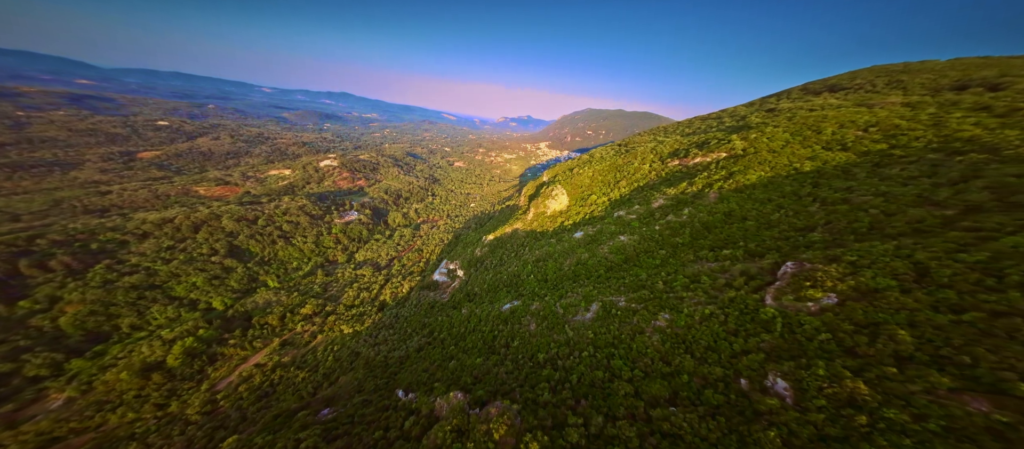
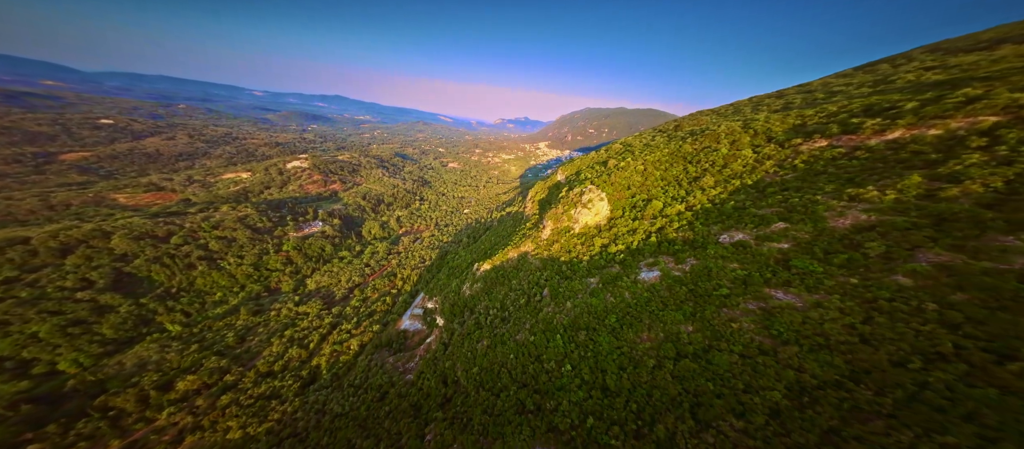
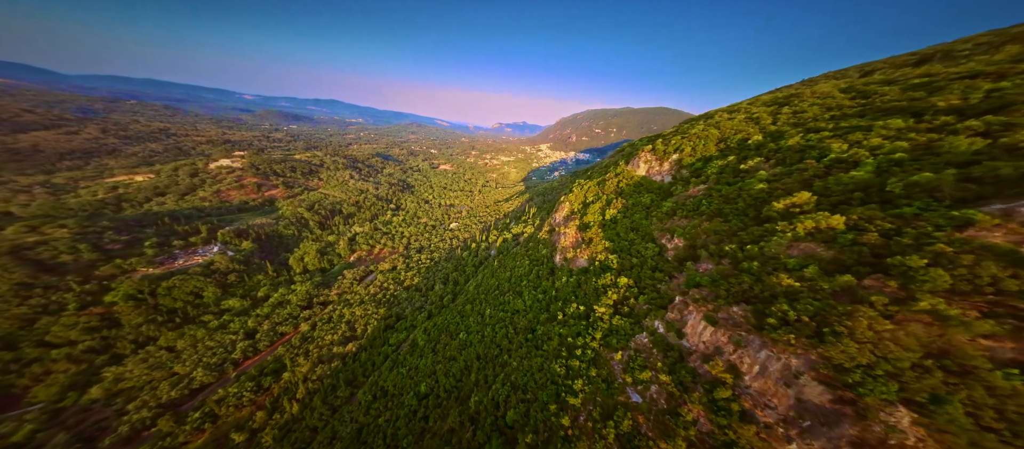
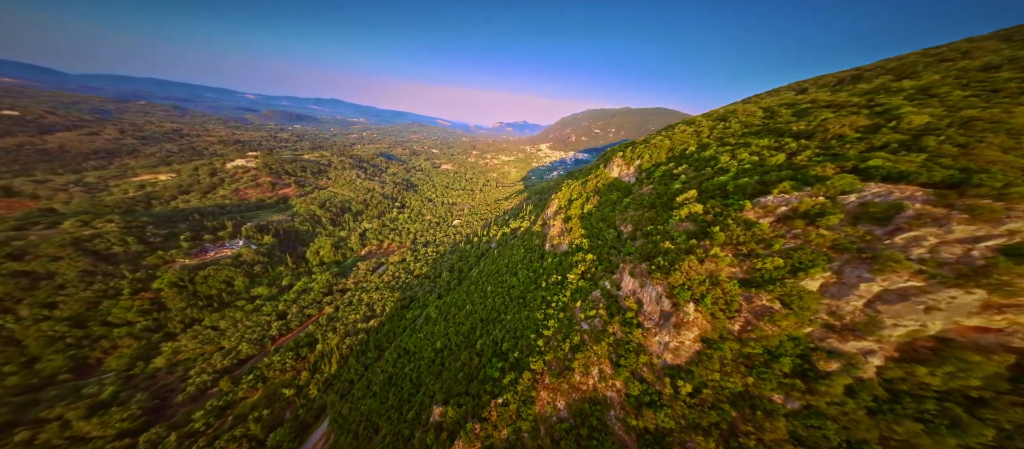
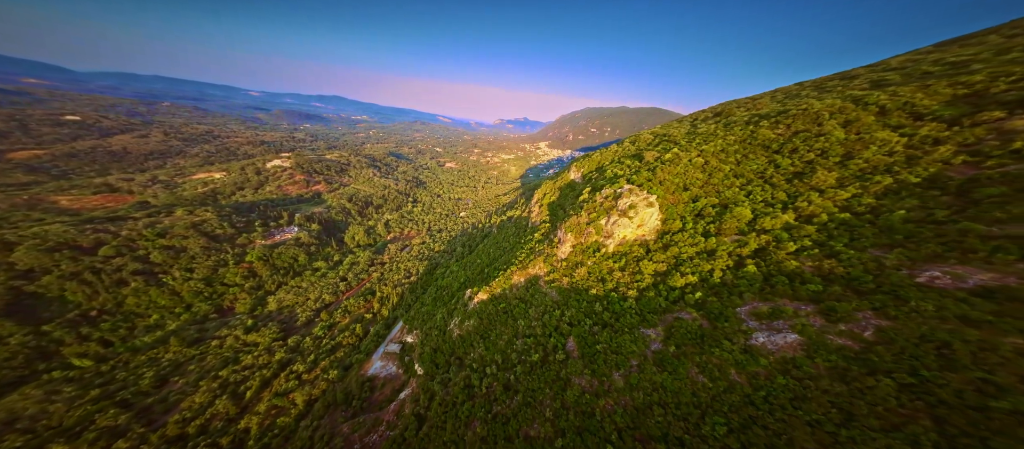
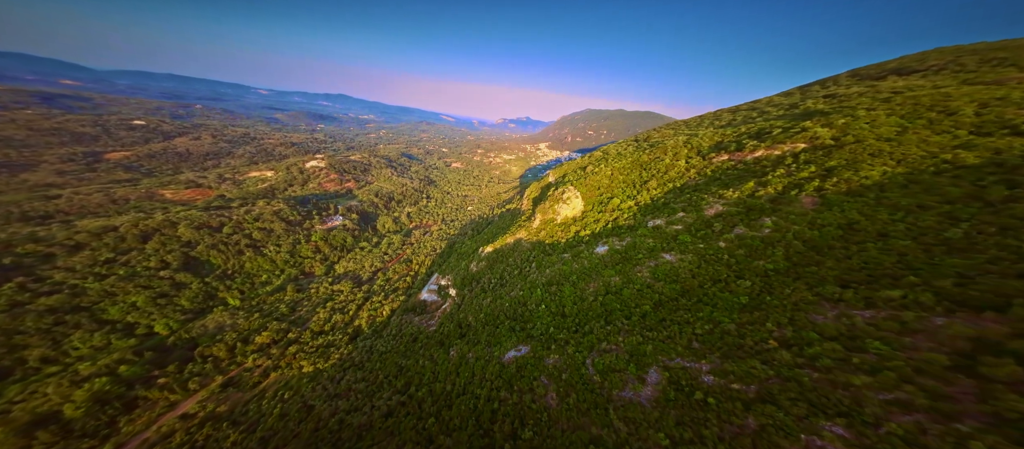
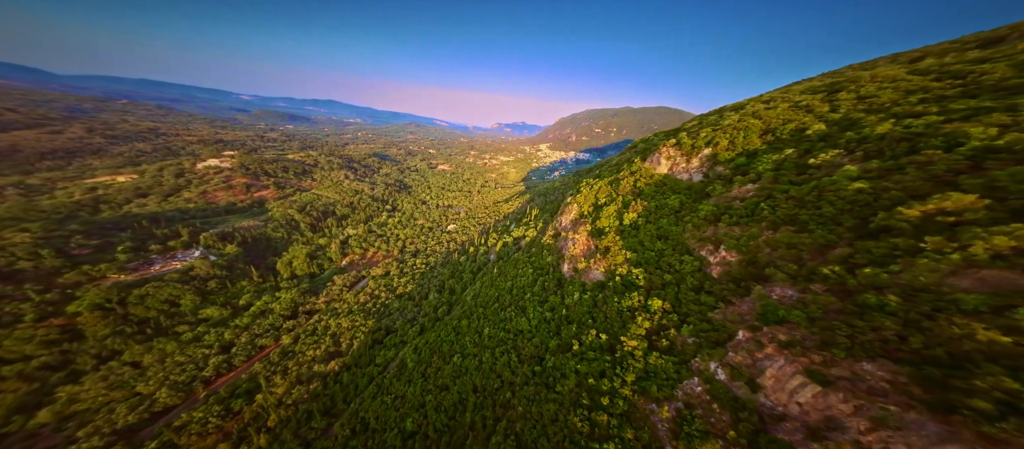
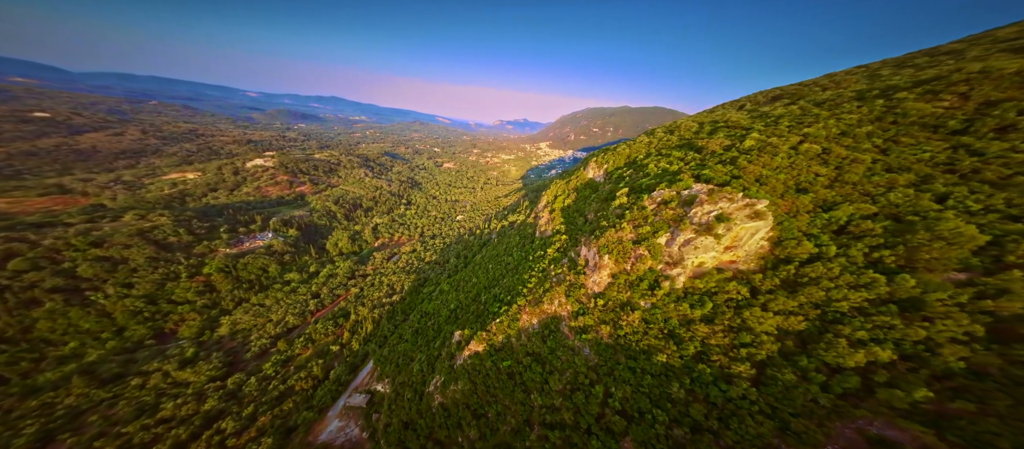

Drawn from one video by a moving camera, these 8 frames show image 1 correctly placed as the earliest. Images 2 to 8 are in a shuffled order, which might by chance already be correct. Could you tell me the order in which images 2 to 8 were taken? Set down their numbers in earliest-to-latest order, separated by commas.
6, 2, 5, 8, 4, 3, 7
